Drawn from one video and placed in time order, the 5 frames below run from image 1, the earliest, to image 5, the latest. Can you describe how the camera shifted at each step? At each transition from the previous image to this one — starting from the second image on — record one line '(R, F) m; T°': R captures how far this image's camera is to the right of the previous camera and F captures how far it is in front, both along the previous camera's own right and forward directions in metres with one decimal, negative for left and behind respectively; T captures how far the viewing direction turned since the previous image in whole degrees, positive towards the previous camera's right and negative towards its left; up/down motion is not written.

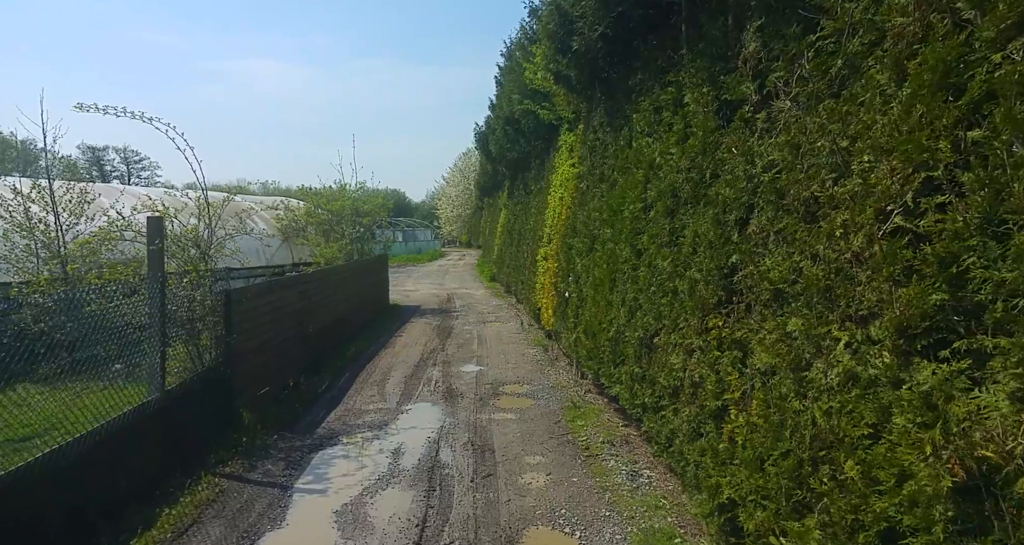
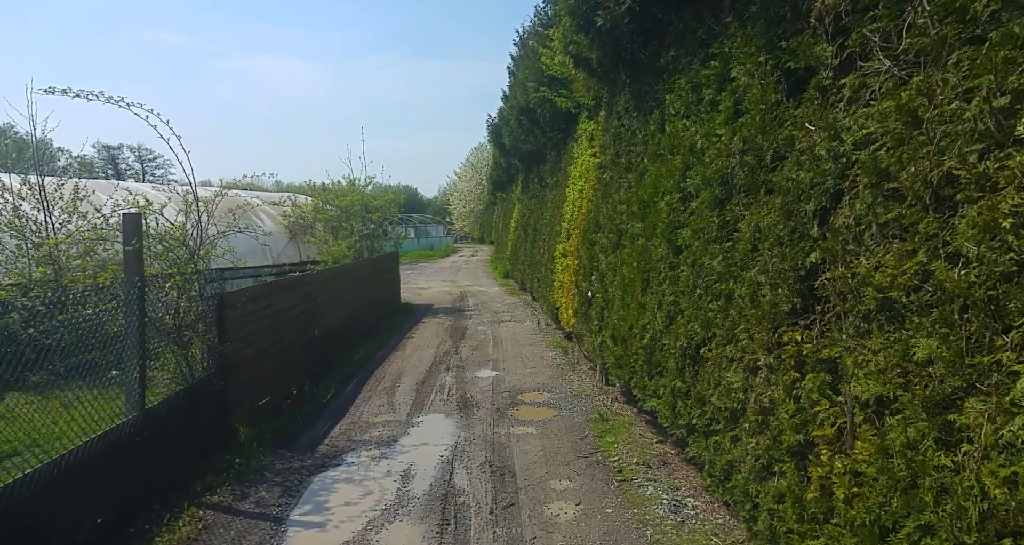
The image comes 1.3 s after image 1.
(-0.1, +0.6) m; -1°
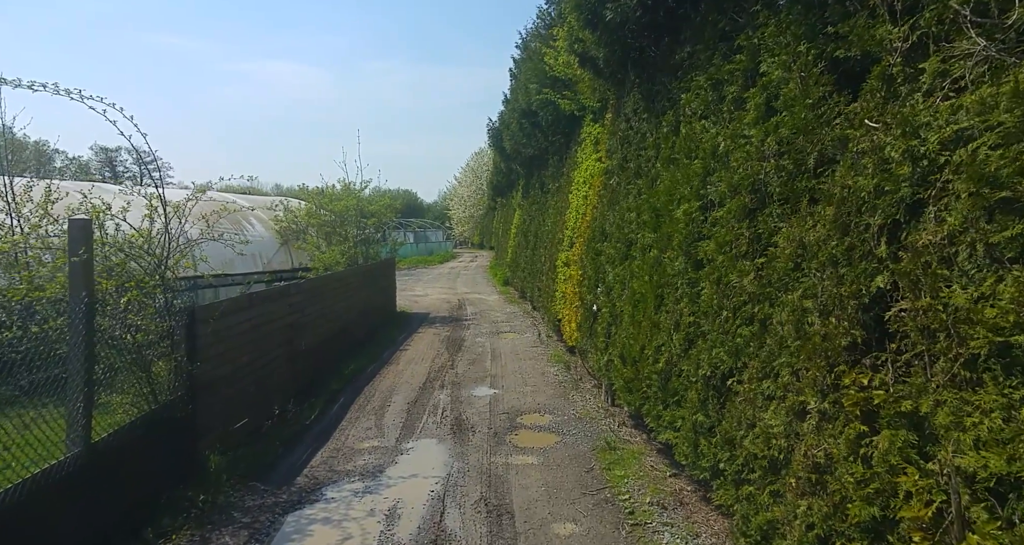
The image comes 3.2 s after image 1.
(0.0, +0.5) m; 0°
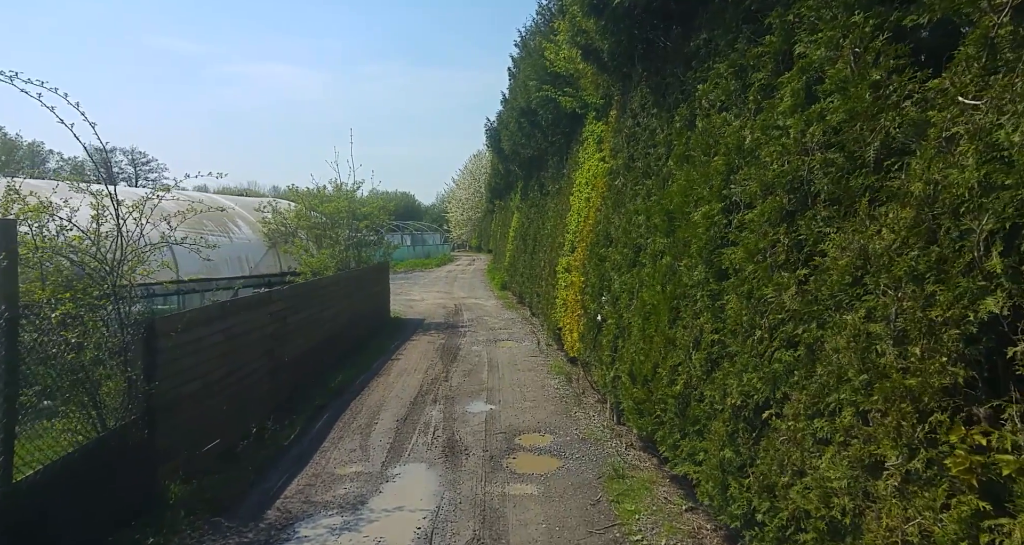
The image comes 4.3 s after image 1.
(0.0, +0.5) m; 0°
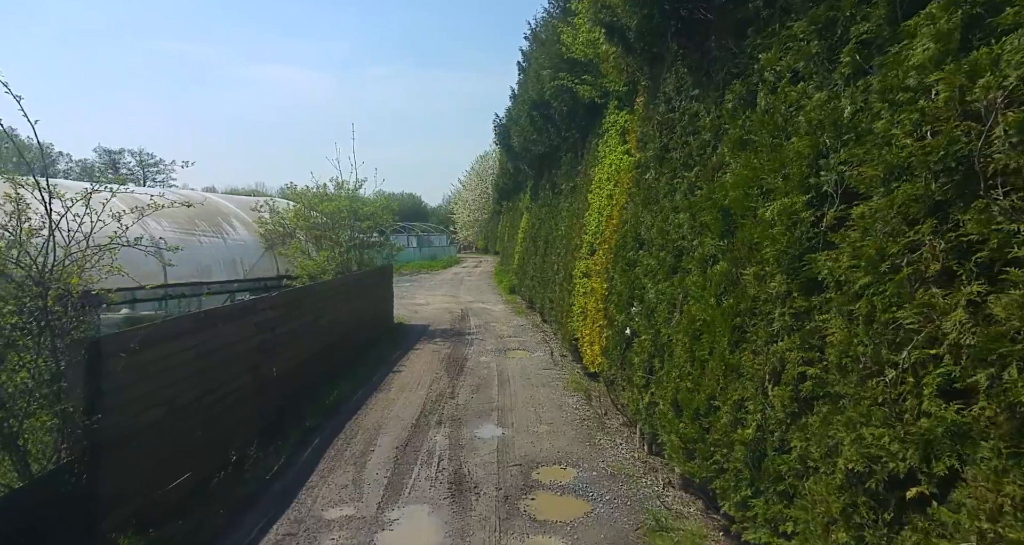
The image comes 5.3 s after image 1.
(-0.1, +0.8) m; -1°
